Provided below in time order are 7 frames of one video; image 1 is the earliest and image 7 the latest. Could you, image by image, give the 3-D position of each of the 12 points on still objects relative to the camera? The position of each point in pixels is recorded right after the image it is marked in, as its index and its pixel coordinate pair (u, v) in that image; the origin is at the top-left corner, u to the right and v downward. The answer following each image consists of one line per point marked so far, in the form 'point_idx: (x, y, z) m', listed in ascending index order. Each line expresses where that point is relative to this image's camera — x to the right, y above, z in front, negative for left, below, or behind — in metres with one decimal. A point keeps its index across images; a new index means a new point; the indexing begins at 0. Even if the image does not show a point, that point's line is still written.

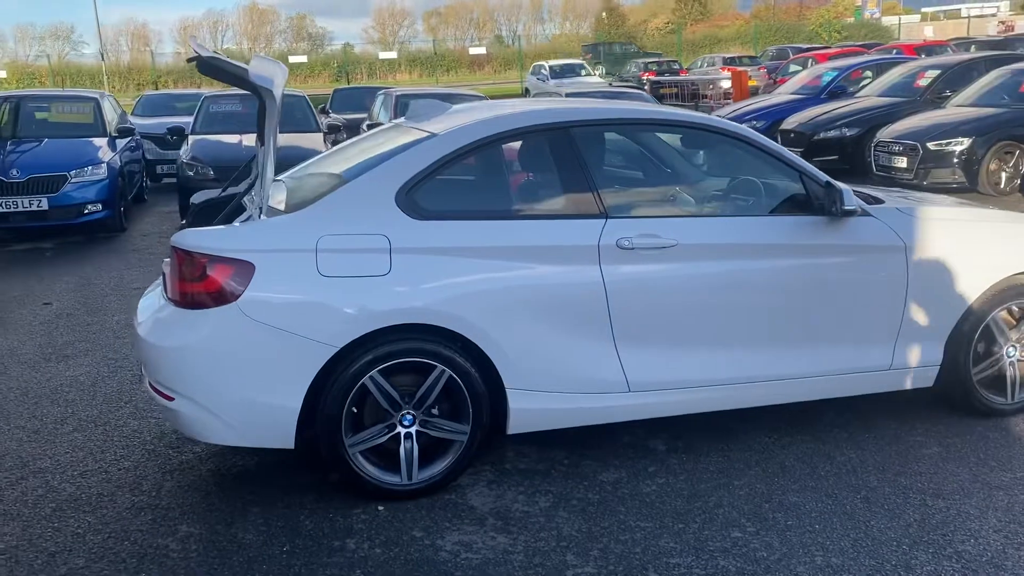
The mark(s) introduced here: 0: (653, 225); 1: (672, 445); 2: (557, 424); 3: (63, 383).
0: (+0.7, +0.3, +3.8) m
1: (+0.8, -0.7, +4.2) m
2: (+0.2, -0.6, +3.8) m
3: (-2.6, -0.6, +5.2) m
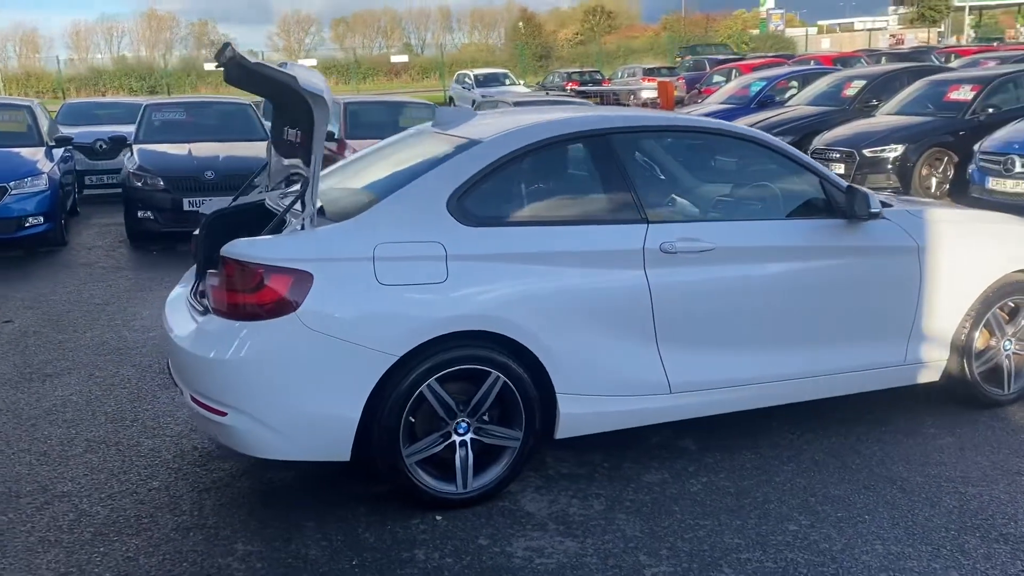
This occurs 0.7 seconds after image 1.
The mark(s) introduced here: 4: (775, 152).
0: (+0.8, +0.3, +3.9) m
1: (+0.9, -0.8, +4.3) m
2: (+0.4, -0.6, +3.8) m
3: (-2.5, -0.6, +5.0) m
4: (+1.3, +0.7, +4.3) m
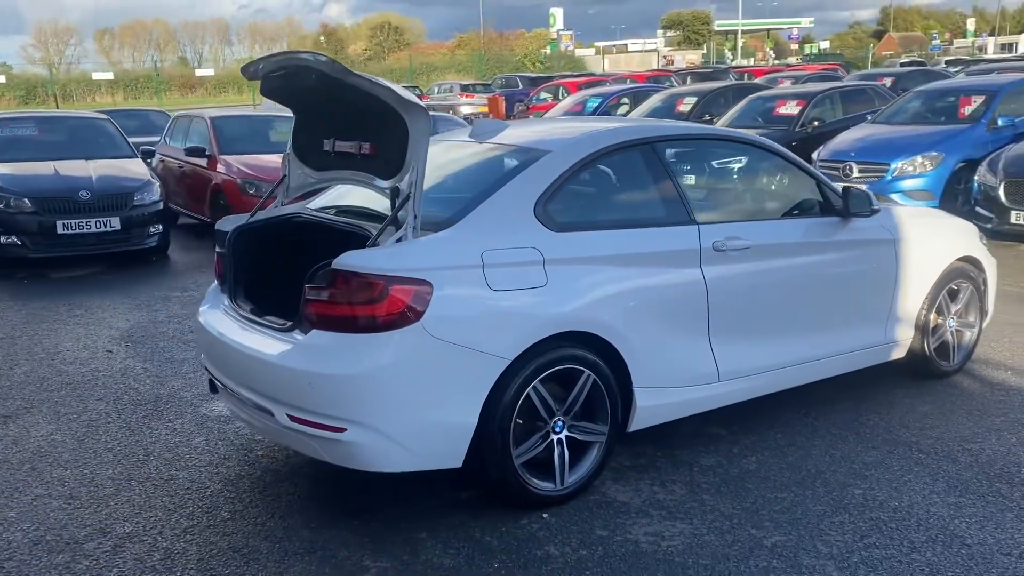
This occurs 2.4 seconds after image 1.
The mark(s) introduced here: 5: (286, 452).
0: (+1.1, +0.3, +4.3) m
1: (+1.1, -0.7, +4.6) m
2: (+0.7, -0.6, +4.1) m
3: (-2.4, -0.8, +4.5) m
4: (+1.4, +0.7, +4.7) m
5: (-1.1, -0.8, +4.3) m
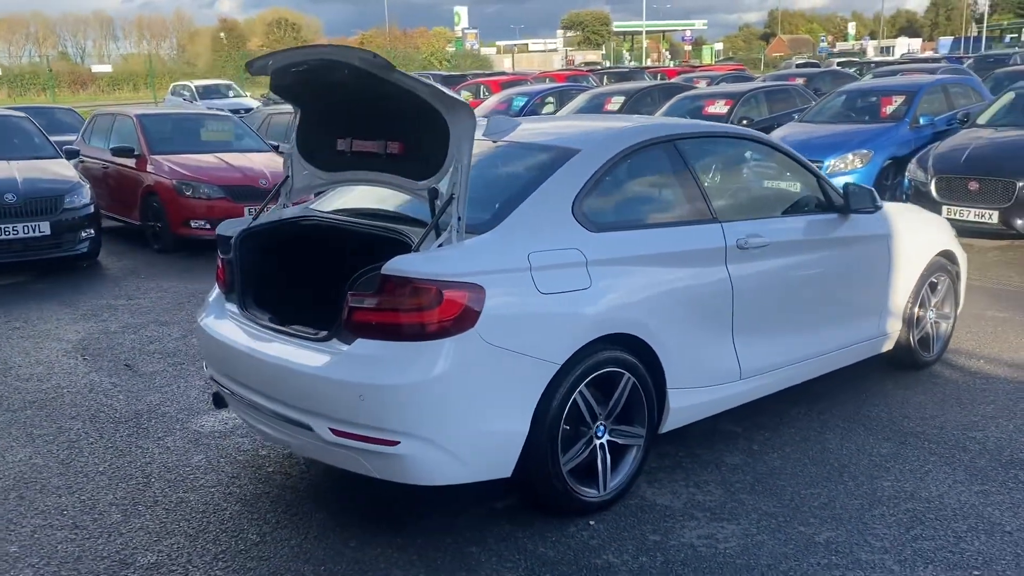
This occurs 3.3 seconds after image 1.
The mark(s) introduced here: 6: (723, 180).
0: (+1.2, +0.3, +4.3) m
1: (+1.2, -0.7, +4.6) m
2: (+0.8, -0.6, +4.1) m
3: (-2.3, -0.8, +4.1) m
4: (+1.4, +0.8, +4.8) m
5: (-1.0, -0.8, +4.1) m
6: (+1.0, +0.5, +4.3) m
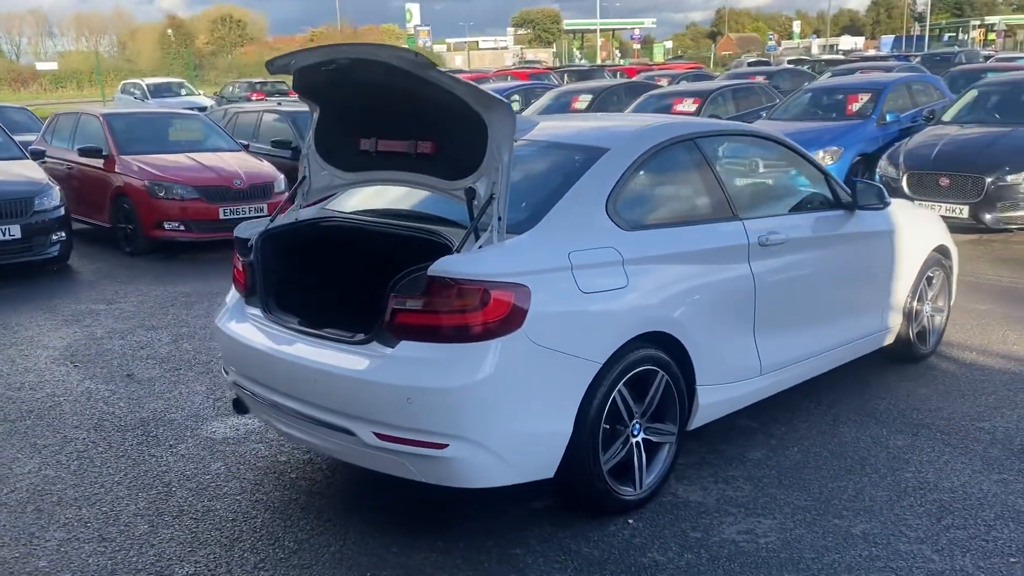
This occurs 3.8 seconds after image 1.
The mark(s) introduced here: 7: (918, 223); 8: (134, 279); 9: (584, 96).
0: (+1.3, +0.3, +4.3) m
1: (+1.3, -0.7, +4.7) m
2: (+1.0, -0.6, +4.1) m
3: (-2.2, -0.9, +4.0) m
4: (+1.5, +0.8, +4.8) m
5: (-0.9, -0.9, +4.0) m
6: (+1.1, +0.5, +4.4) m
7: (+2.5, +0.4, +5.5) m
8: (-3.8, +0.1, +8.8) m
9: (+1.4, +3.8, +17.4) m
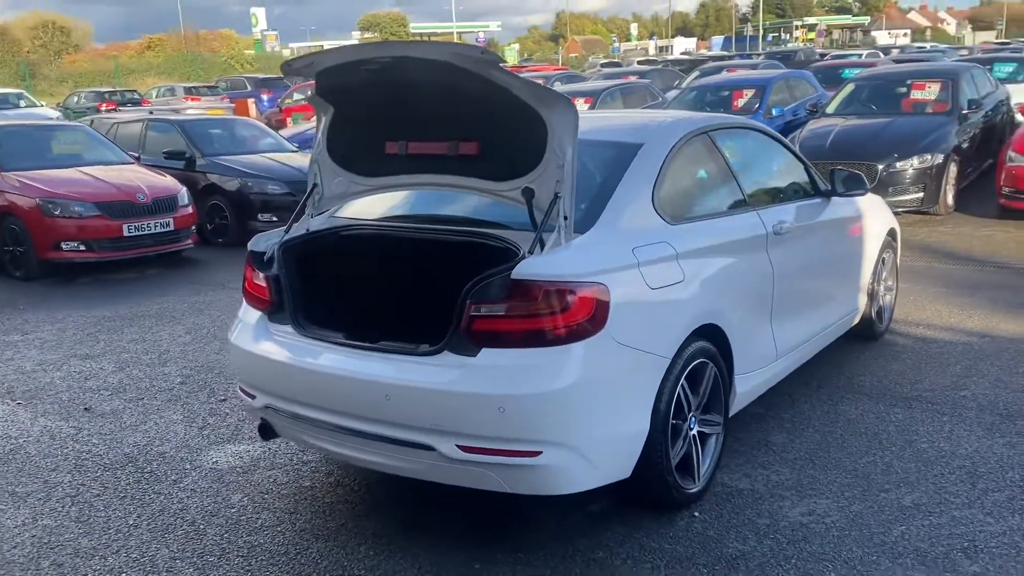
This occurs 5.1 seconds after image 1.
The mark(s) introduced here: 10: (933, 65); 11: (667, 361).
0: (+1.3, +0.4, +4.5) m
1: (+1.4, -0.6, +4.8) m
2: (+1.1, -0.5, +4.2) m
3: (-1.9, -1.0, +3.6) m
4: (+1.4, +0.8, +5.0) m
5: (-0.7, -0.9, +3.8) m
6: (+1.2, +0.6, +4.5) m
7: (+2.3, +0.5, +5.8) m
8: (-4.3, -0.2, +8.1) m
9: (-0.8, +3.8, +17.4) m
10: (+6.2, +3.3, +13.1) m
11: (+0.6, -0.3, +3.4) m
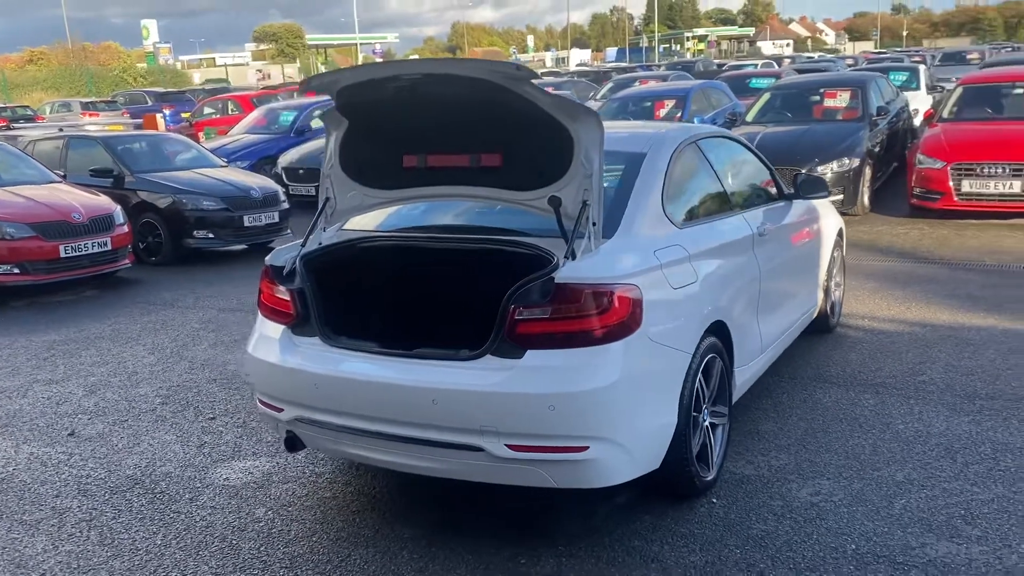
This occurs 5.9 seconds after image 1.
0: (+1.3, +0.4, +4.7) m
1: (+1.3, -0.6, +5.1) m
2: (+1.2, -0.5, +4.4) m
3: (-1.8, -1.1, +3.5) m
4: (+1.3, +0.9, +5.3) m
5: (-0.6, -0.9, +3.9) m
6: (+1.1, +0.6, +4.7) m
7: (+2.2, +0.5, +6.2) m
8: (-4.7, -0.4, +7.7) m
9: (-2.3, +3.5, +17.4) m
10: (+5.2, +3.4, +13.9) m
11: (+0.7, -0.3, +3.6) m
